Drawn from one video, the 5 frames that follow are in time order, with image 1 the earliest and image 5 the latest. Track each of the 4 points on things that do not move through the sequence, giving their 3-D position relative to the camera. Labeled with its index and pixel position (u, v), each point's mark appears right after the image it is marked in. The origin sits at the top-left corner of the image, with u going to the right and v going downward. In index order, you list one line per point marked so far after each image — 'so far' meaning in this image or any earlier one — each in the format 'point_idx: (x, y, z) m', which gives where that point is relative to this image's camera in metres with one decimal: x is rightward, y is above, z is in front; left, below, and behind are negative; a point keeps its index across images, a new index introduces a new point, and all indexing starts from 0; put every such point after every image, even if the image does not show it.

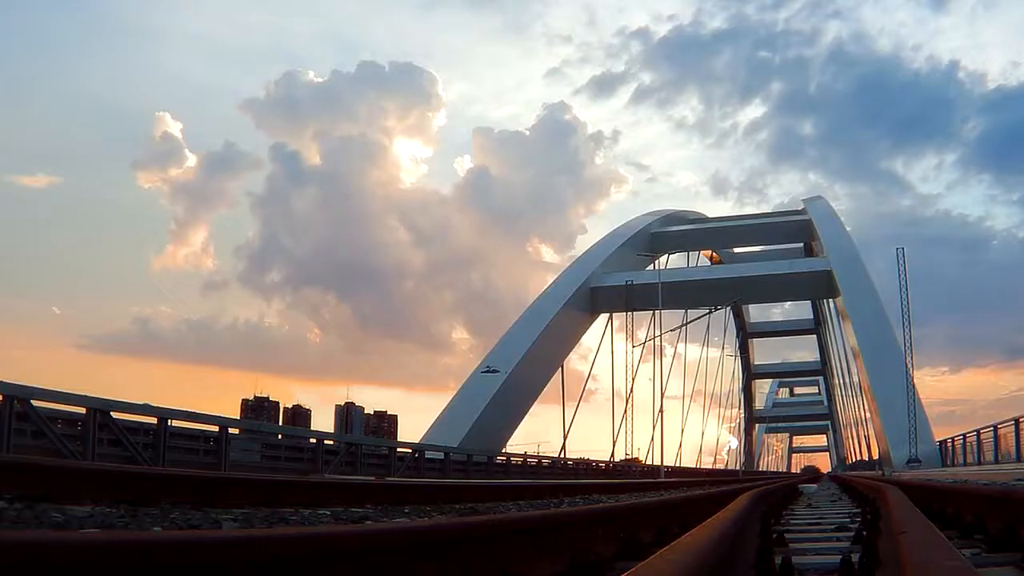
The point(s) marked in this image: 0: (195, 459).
0: (-3.9, -2.1, +11.1) m
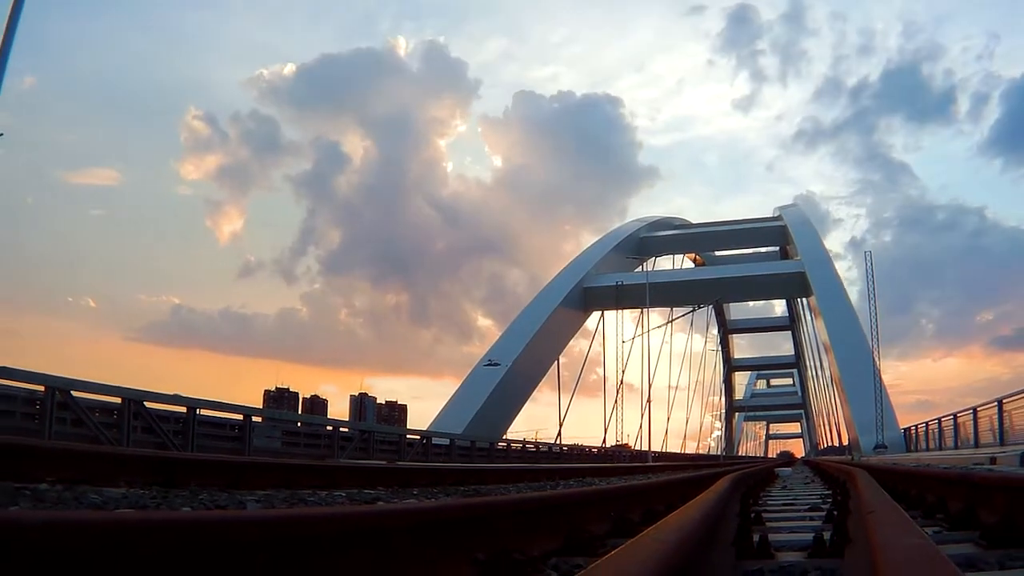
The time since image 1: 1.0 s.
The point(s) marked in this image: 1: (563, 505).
0: (-3.8, -2.1, +11.6) m
1: (+0.3, -1.3, +5.3) m
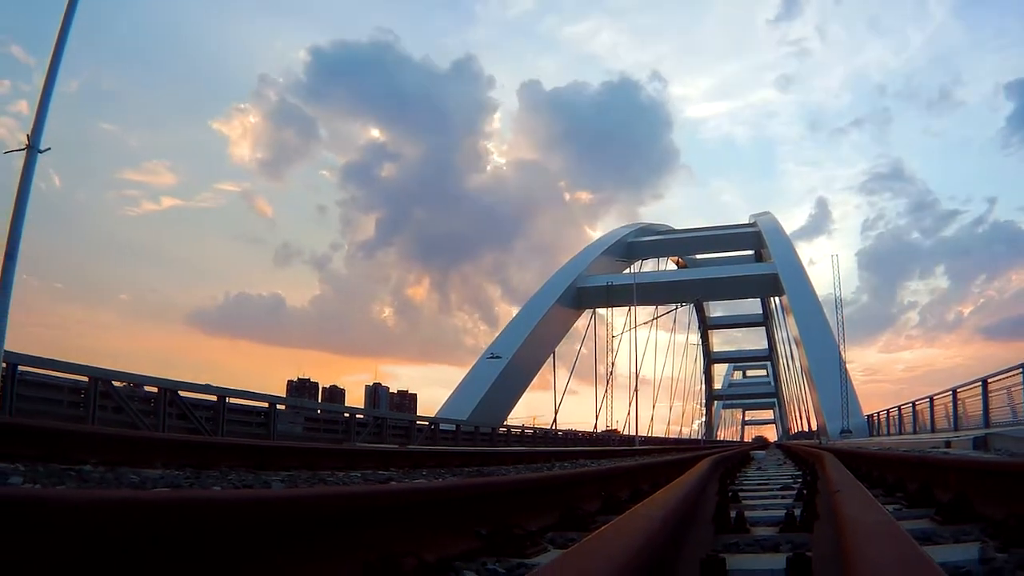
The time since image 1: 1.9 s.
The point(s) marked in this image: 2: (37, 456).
0: (-3.7, -2.0, +12.1) m
1: (+0.3, -1.3, +5.8) m
2: (-3.3, -1.2, +6.1) m
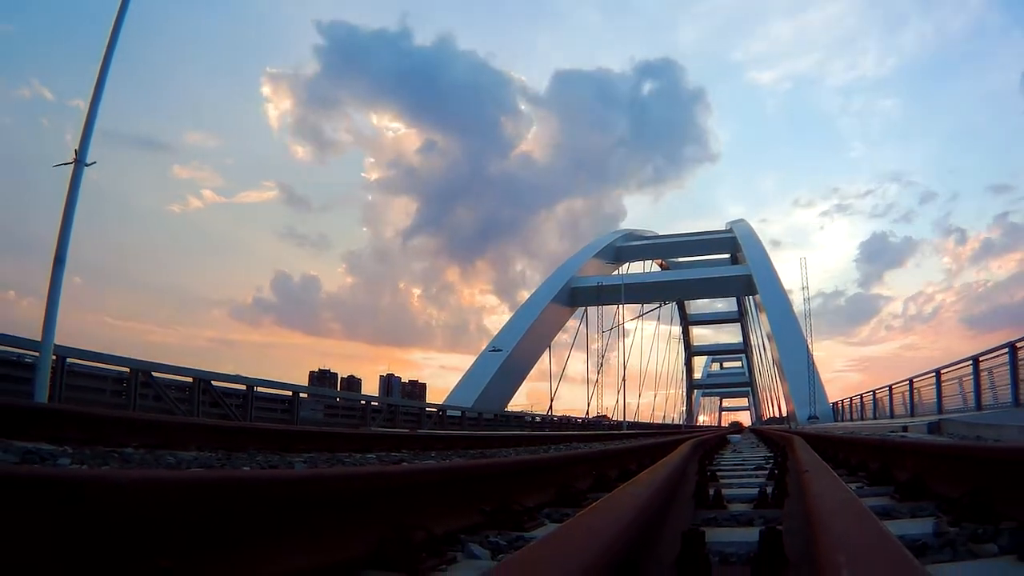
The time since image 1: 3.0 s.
0: (-3.6, -1.9, +12.7) m
1: (+0.3, -1.3, +6.3) m
2: (-3.3, -1.2, +6.7) m
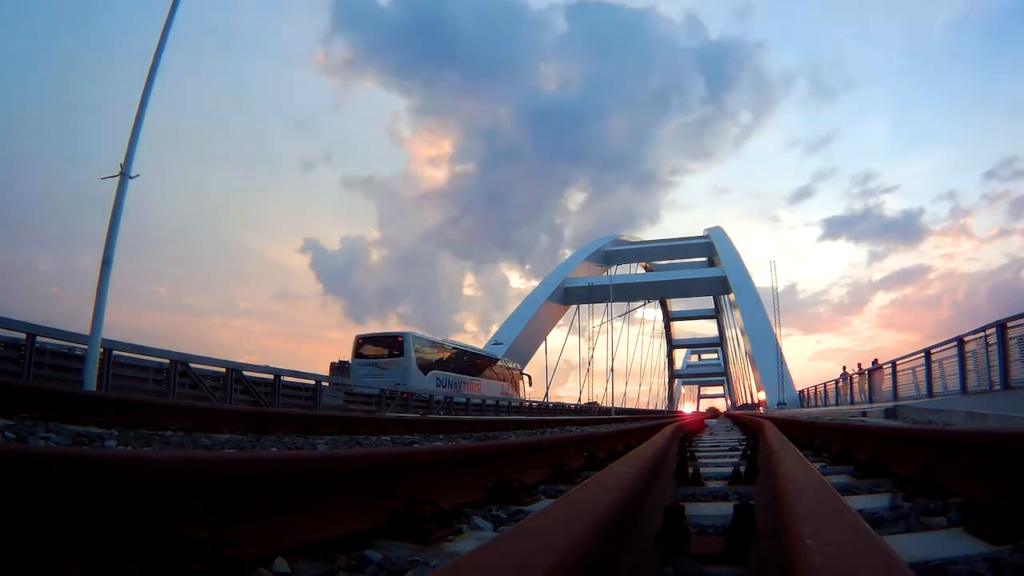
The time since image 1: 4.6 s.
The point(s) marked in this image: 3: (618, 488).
0: (-3.5, -1.8, +13.5) m
1: (+0.3, -1.3, +7.0) m
2: (-3.3, -1.1, +7.4) m
3: (+0.7, -1.4, +6.0) m
